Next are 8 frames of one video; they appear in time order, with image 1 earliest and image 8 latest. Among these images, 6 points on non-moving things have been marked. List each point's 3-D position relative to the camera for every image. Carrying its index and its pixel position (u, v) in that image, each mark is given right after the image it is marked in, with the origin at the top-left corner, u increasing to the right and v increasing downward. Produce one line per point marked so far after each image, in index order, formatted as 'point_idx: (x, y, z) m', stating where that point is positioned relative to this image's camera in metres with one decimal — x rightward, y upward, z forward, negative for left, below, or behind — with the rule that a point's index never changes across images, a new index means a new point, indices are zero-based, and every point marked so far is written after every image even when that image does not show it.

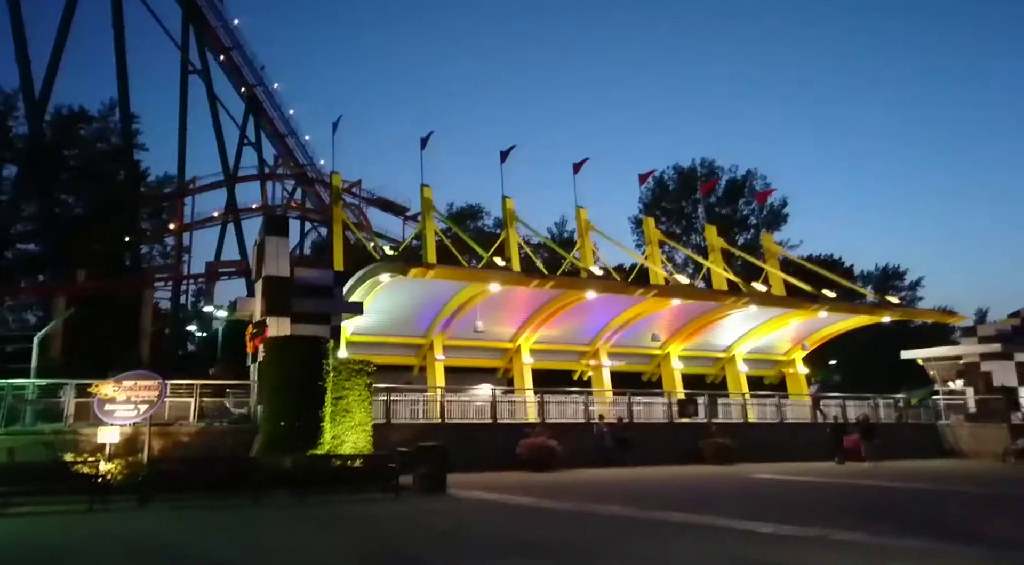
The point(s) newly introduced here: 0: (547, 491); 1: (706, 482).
0: (+0.7, -3.6, +14.2) m
1: (+4.3, -4.5, +18.6) m
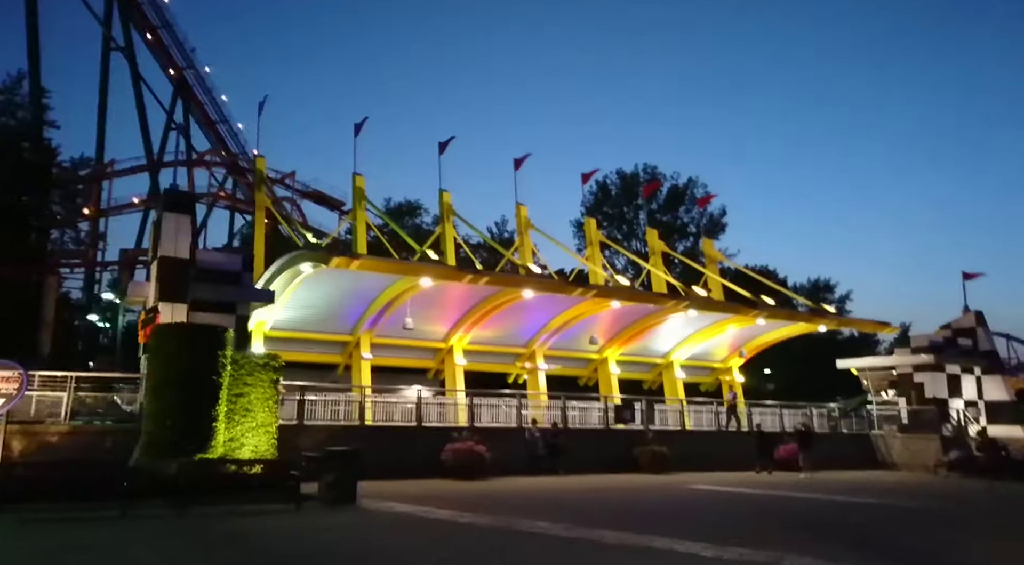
0: (-0.7, -3.6, +13.3) m
1: (+2.7, -4.6, +17.8) m
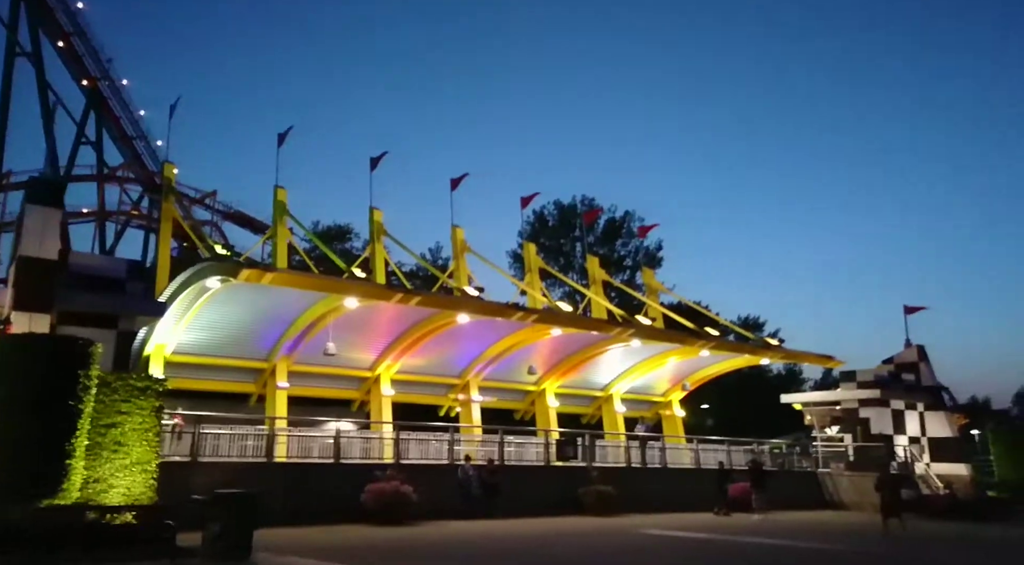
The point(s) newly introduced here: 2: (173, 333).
0: (-1.6, -3.8, +11.4) m
1: (+1.3, -5.0, +16.2) m
2: (-7.6, -1.1, +18.5) m
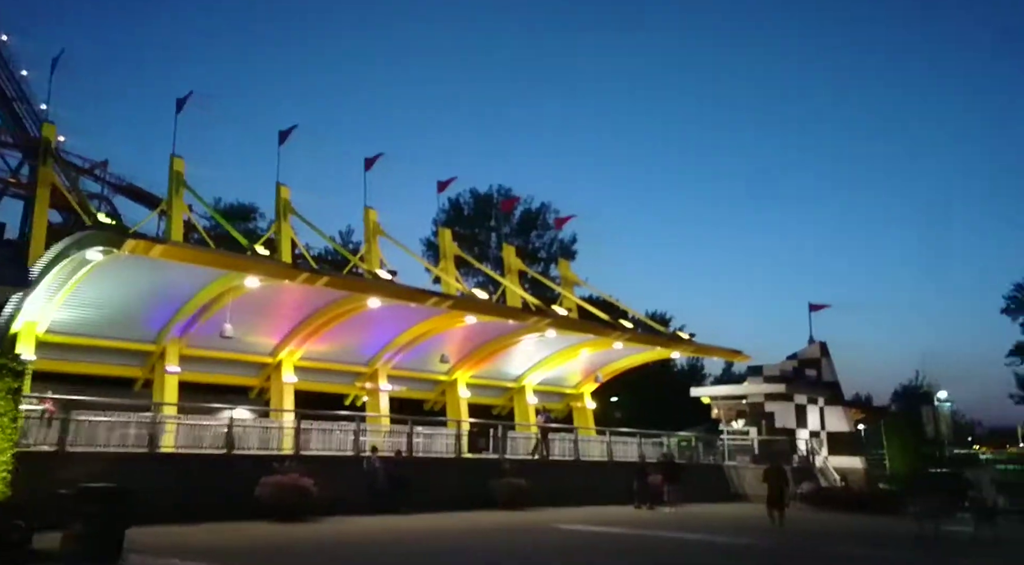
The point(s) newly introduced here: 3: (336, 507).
0: (-2.8, -3.4, +10.5) m
1: (-0.4, -4.7, +15.5) m
2: (-9.4, -0.6, +16.8) m
3: (-3.9, -5.0, +18.3) m
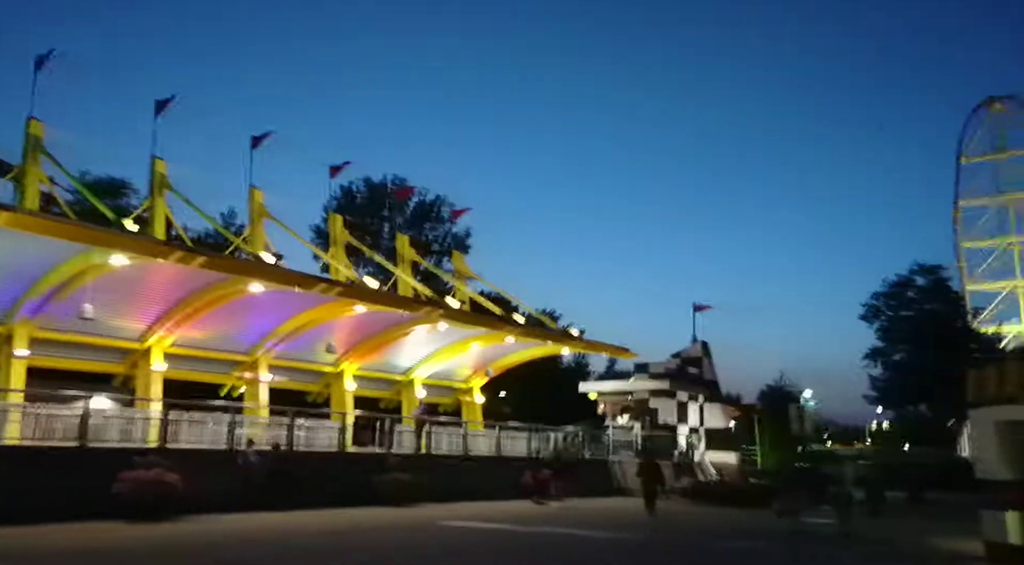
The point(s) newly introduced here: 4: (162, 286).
0: (-4.2, -3.2, +9.5) m
1: (-2.5, -4.5, +14.8) m
2: (-11.5, 0.0, +14.9) m
3: (-6.3, -4.6, +17.1) m
4: (-7.8, -0.1, +18.5) m
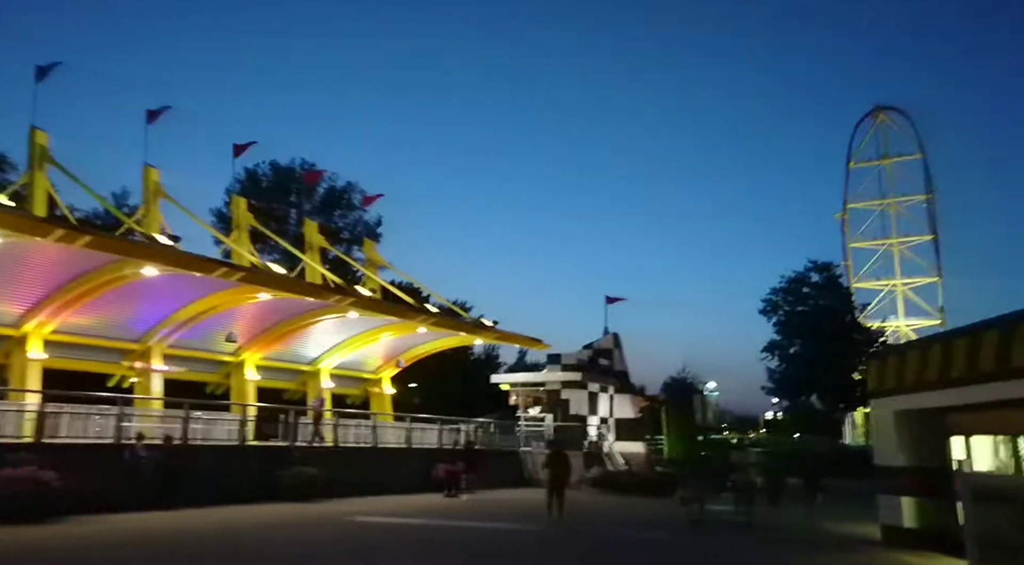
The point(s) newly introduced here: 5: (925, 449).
0: (-5.1, -2.9, +8.5) m
1: (-4.0, -4.2, +14.0) m
2: (-12.9, +0.4, +13.1) m
3: (-8.1, -4.3, +15.9) m
4: (-9.7, +0.3, +17.0) m
5: (+8.9, -3.6, +18.0) m
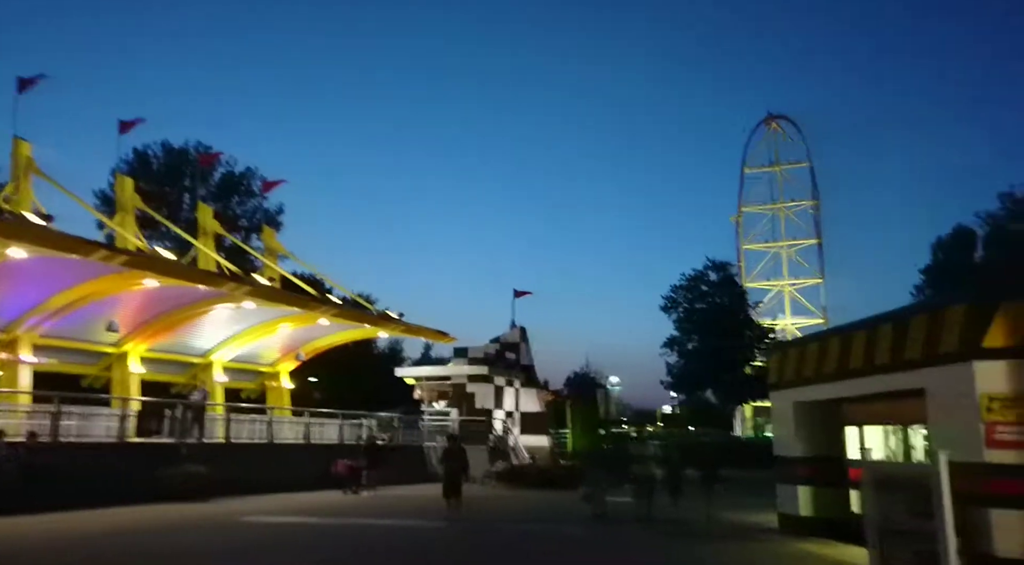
0: (-6.1, -2.7, +7.3) m
1: (-5.6, -3.9, +12.9) m
2: (-14.3, +0.7, +11.0) m
3: (-9.9, -3.9, +14.3) m
4: (-11.5, +0.6, +15.3) m
5: (+6.8, -3.5, +18.3) m
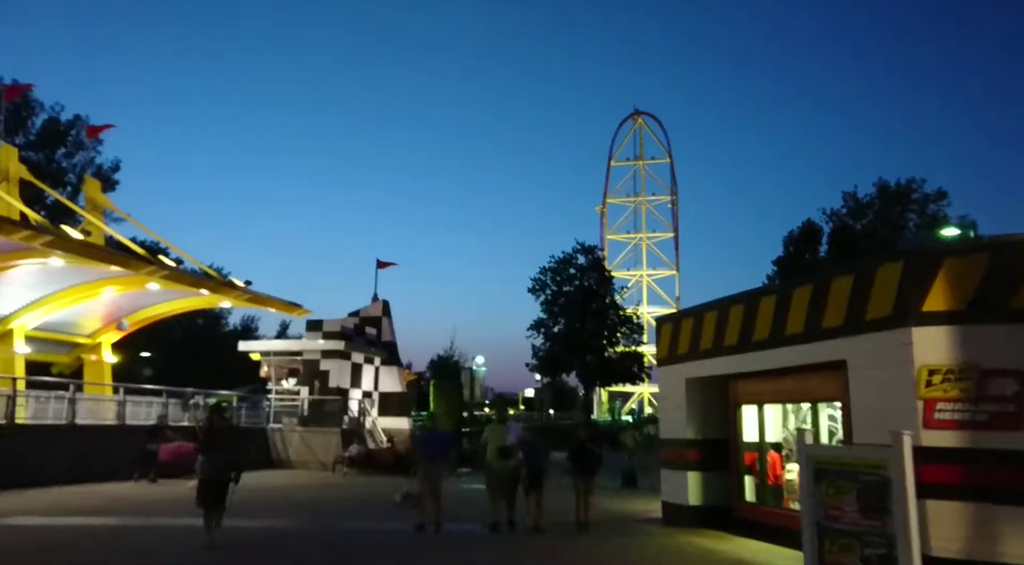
0: (-7.0, -1.8, +3.5) m
1: (-7.5, -2.9, +9.1) m
2: (-15.6, +1.9, +5.8) m
3: (-11.9, -2.8, +9.8) m
4: (-13.5, +1.8, +10.4) m
5: (+4.0, -2.7, +16.5) m
